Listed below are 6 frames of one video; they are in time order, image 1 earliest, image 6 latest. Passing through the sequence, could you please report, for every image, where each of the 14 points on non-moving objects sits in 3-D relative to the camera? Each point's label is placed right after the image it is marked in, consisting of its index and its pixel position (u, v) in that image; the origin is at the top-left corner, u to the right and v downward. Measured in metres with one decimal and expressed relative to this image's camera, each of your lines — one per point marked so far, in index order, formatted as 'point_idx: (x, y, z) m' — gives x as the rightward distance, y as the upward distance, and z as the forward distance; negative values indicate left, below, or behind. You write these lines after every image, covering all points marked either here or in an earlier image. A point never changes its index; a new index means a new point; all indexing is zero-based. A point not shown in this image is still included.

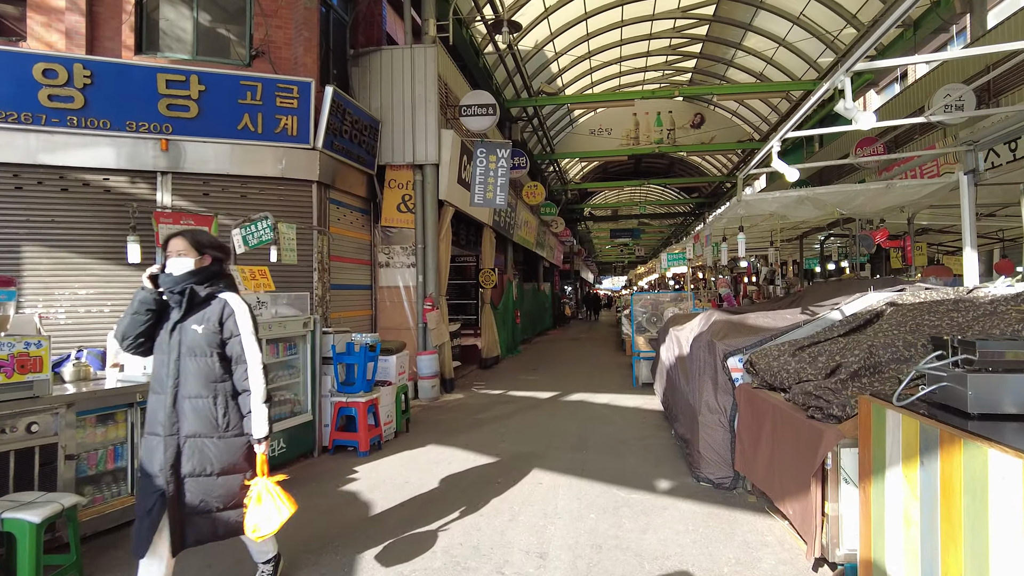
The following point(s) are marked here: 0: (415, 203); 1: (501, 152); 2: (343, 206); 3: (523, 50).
0: (-1.2, +1.0, +7.8) m
1: (-0.1, +1.7, +8.2) m
2: (-1.9, +0.9, +7.4) m
3: (+0.2, +4.5, +12.3) m
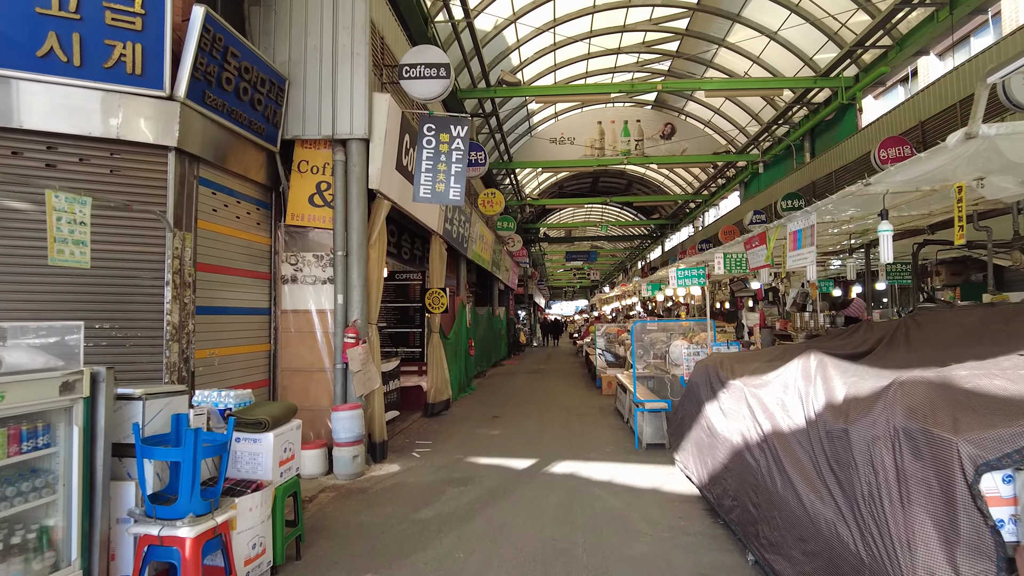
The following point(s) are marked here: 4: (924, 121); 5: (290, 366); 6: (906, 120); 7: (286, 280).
0: (-1.5, +0.8, +5.6) m
1: (-0.5, +1.5, +6.1) m
2: (-2.2, +0.7, +5.1) m
3: (-0.5, +4.1, +10.3) m
4: (+5.6, +2.3, +8.7) m
5: (-2.0, -0.7, +5.7) m
6: (+5.6, +2.4, +9.0) m
7: (-2.0, +0.1, +5.7) m
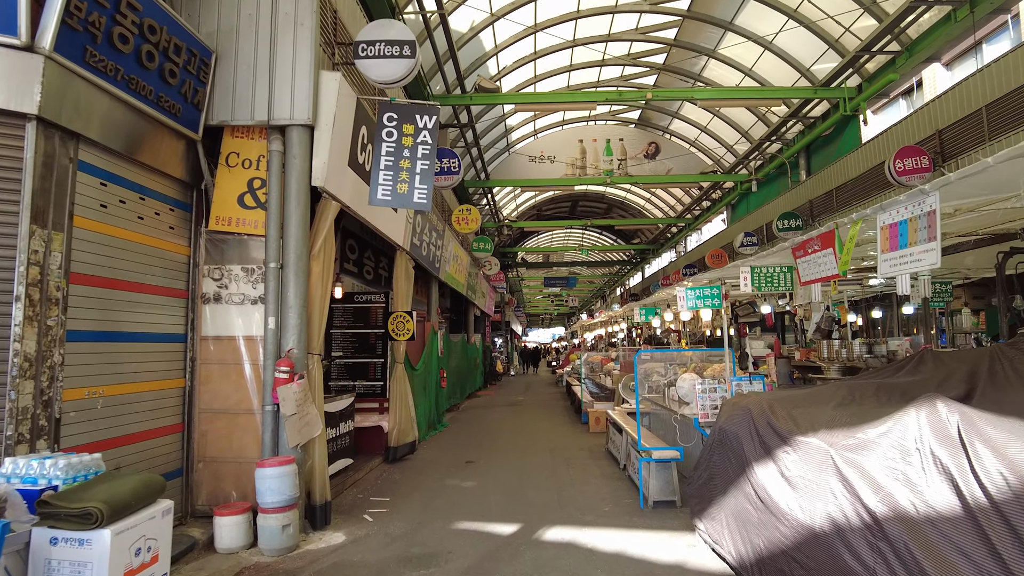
0: (-1.7, +0.7, +4.5) m
1: (-0.7, +1.3, +5.1) m
2: (-2.4, +0.6, +4.0) m
3: (-0.8, +3.8, +9.4) m
4: (+5.3, +2.0, +7.9) m
5: (-2.1, -0.8, +4.5) m
6: (+5.3, +2.0, +8.3) m
7: (-2.2, -0.1, +4.6) m
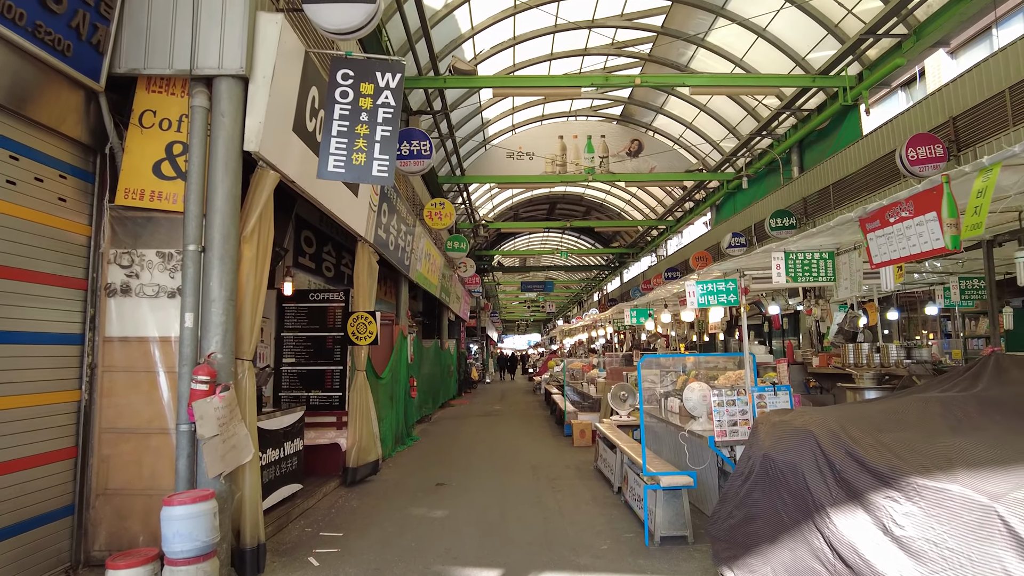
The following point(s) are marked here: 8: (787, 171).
0: (-1.8, +0.7, +3.6) m
1: (-0.8, +1.4, +4.3) m
2: (-2.5, +0.7, +3.1) m
3: (-1.1, +3.8, +8.6) m
4: (+5.1, +2.0, +7.3) m
5: (-2.3, -0.8, +3.6) m
6: (+5.0, +2.0, +7.7) m
7: (-2.3, 0.0, +3.7) m
8: (+5.1, +2.2, +12.0) m
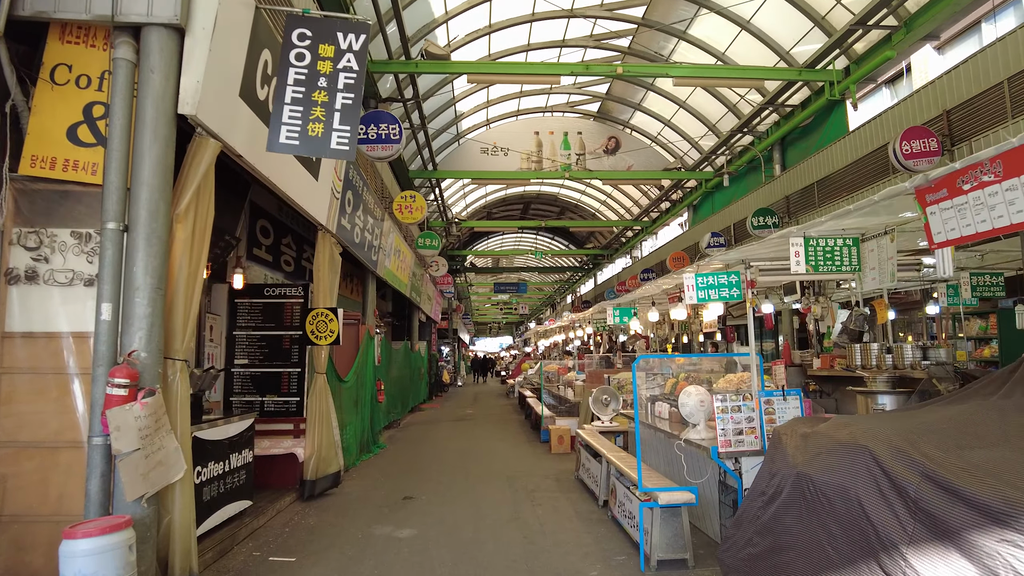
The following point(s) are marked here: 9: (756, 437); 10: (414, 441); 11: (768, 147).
0: (-1.9, +0.8, +3.1) m
1: (-1.0, +1.4, +3.8) m
2: (-2.6, +0.8, +2.5) m
3: (-1.4, +3.8, +8.1) m
4: (+4.8, +2.0, +7.1) m
5: (-2.4, -0.7, +3.0) m
6: (+4.7, +2.0, +7.4) m
7: (-2.4, +0.1, +3.1) m
8: (+4.7, +2.2, +11.7) m
9: (+1.4, -0.8, +3.6) m
10: (-1.4, -2.2, +9.1) m
11: (+4.6, +2.5, +11.5) m
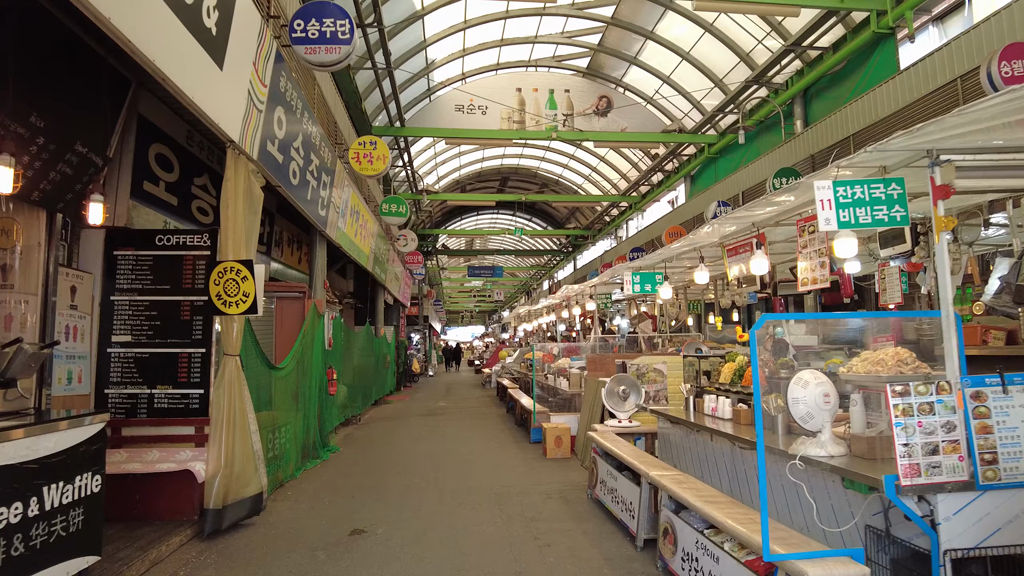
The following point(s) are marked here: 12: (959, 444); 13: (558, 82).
0: (-1.8, +1.1, +1.3) m
1: (-0.9, +1.7, +2.1) m
2: (-2.4, +1.1, +0.8) m
3: (-1.5, +4.2, +6.3) m
4: (+4.7, +2.3, +5.6) m
5: (-2.3, -0.4, +1.3) m
6: (+4.6, +2.4, +6.0) m
7: (-2.3, +0.4, +1.4) m
8: (+4.4, +2.6, +10.2) m
9: (+1.4, -0.5, +2.0) m
10: (-1.6, -1.8, +7.4) m
11: (+4.3, +2.9, +10.0) m
12: (+1.4, -0.5, +2.0) m
13: (+0.9, +4.0, +12.1) m
